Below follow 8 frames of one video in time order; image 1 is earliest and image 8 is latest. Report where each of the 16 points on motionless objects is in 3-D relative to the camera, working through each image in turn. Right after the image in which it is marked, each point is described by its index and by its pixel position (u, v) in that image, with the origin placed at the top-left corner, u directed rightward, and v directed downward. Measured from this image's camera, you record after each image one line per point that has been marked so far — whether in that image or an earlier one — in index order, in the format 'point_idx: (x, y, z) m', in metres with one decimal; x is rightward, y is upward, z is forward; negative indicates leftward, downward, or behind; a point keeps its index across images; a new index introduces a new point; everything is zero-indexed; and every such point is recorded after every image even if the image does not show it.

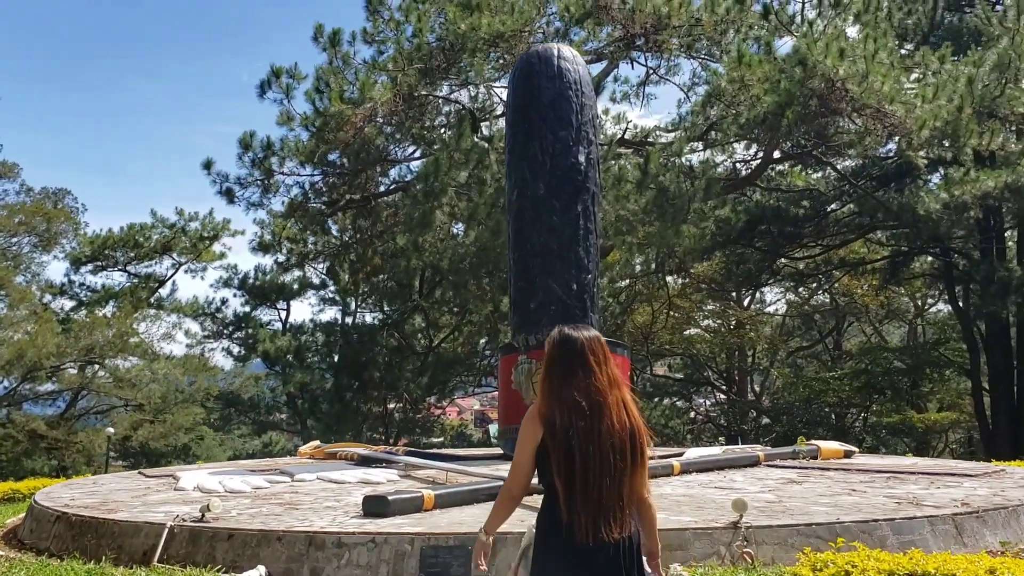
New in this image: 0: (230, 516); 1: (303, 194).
0: (-1.2, -0.9, +4.0) m
1: (-3.0, +1.4, +14.3) m
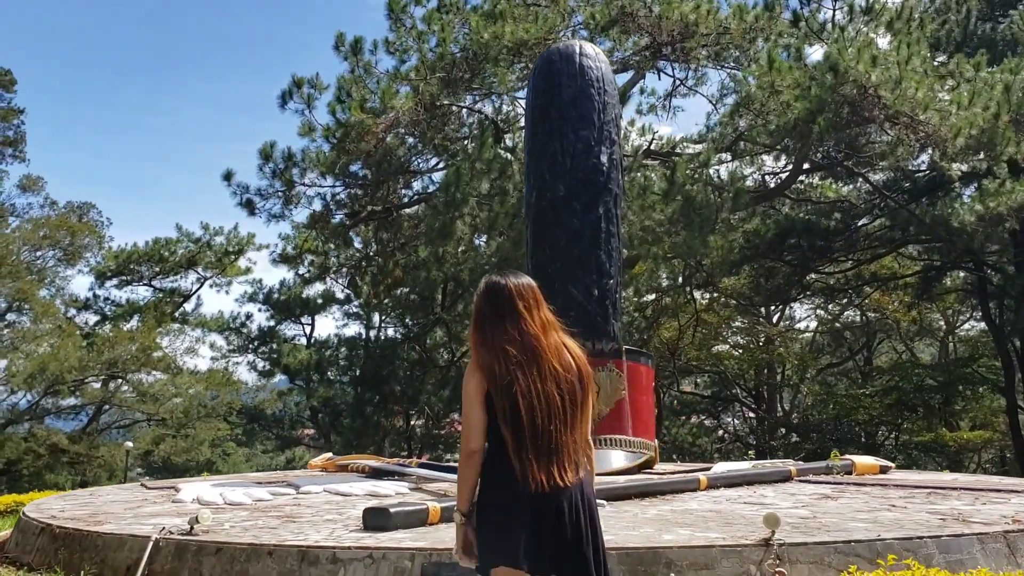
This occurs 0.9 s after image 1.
0: (-1.1, -0.9, +3.8) m
1: (-2.7, +1.2, +14.2) m
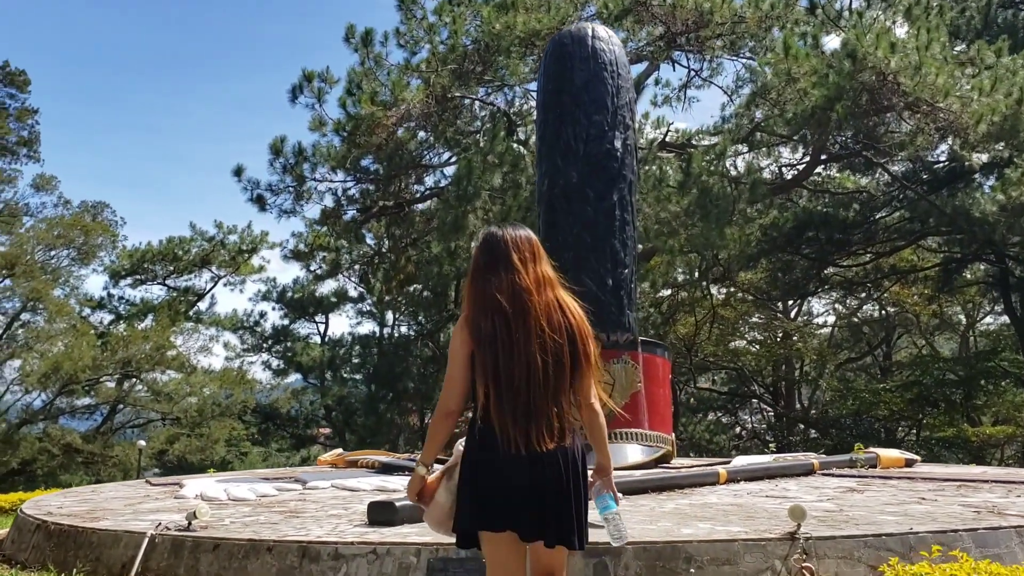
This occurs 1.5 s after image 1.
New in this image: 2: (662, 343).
0: (-1.1, -0.9, +3.6) m
1: (-2.5, +1.2, +14.0) m
2: (+1.0, -0.4, +6.6) m
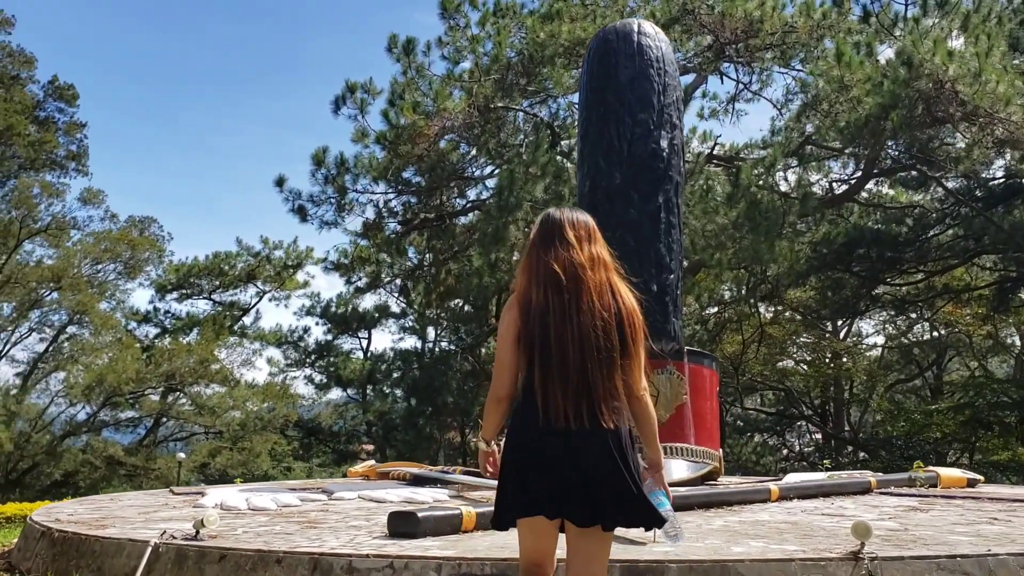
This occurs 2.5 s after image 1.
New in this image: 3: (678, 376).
0: (-1.0, -0.9, +3.4) m
1: (-1.9, +1.1, +13.9) m
2: (+1.3, -0.4, +6.2) m
3: (+1.0, -0.5, +5.9) m
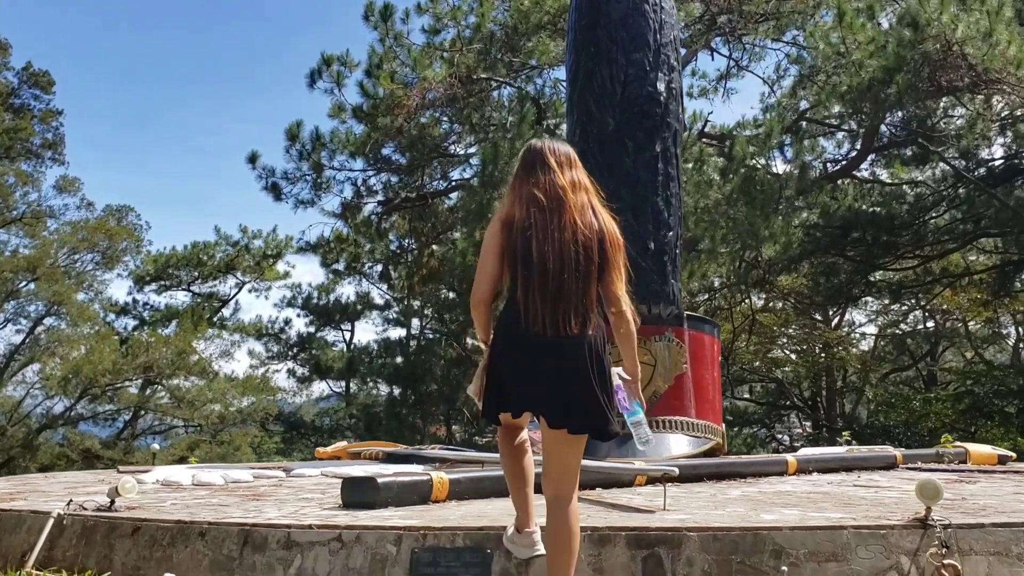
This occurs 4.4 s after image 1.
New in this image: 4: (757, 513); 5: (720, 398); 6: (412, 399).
0: (-1.0, -0.6, +2.8) m
1: (-2.1, +1.3, +13.3) m
2: (+1.2, -0.2, +5.7) m
3: (+0.9, -0.3, +5.4) m
4: (+0.6, -0.6, +2.5) m
5: (+1.2, -0.6, +5.7) m
6: (-1.5, -1.7, +15.1) m
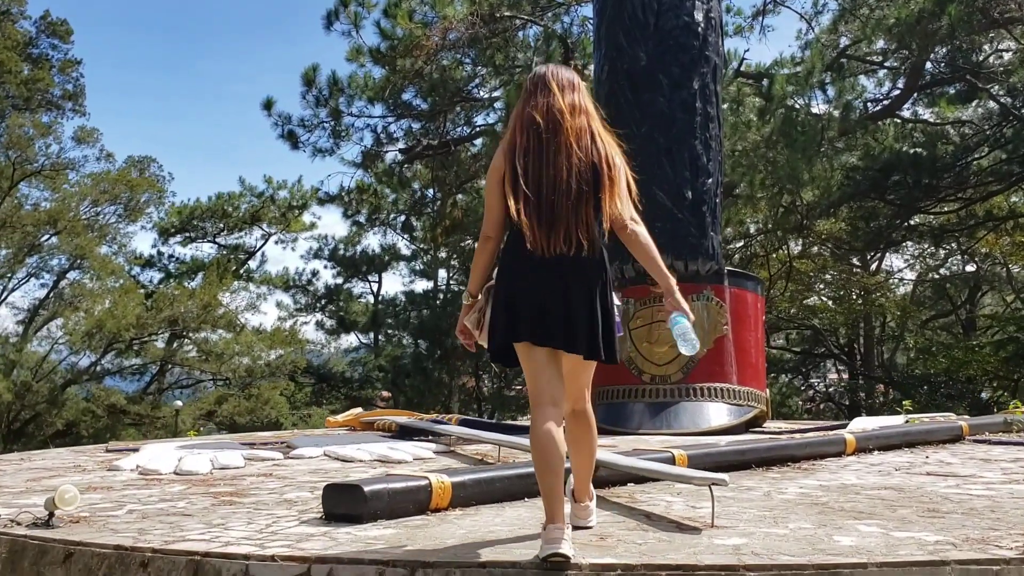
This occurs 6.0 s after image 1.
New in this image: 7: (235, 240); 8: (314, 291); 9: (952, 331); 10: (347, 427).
0: (-1.0, -0.6, +2.4) m
1: (-1.8, +1.9, +12.8) m
2: (+1.3, +0.1, +5.2) m
3: (+1.0, -0.1, +4.9) m
4: (+0.6, -0.5, +2.0) m
5: (+1.3, -0.4, +5.2) m
6: (-1.1, -1.0, +14.7) m
7: (-5.5, +1.0, +19.2) m
8: (-4.1, 0.0, +20.1) m
9: (+9.2, -0.8, +20.1) m
10: (-1.0, -0.8, +5.6) m
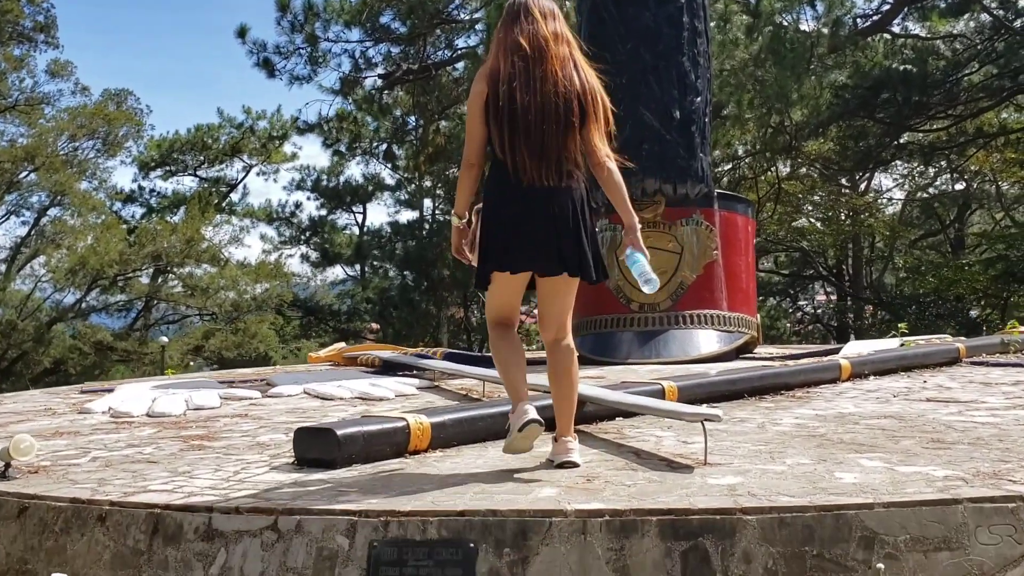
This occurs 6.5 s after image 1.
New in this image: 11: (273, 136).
0: (-1.0, -0.4, +2.3) m
1: (-2.0, +2.8, +12.4) m
2: (+1.2, +0.5, +5.0) m
3: (+0.9, +0.3, +4.7) m
4: (+0.6, -0.4, +1.9) m
5: (+1.3, 0.0, +5.0) m
6: (-1.3, +0.1, +14.6) m
7: (-5.8, +2.3, +18.9) m
8: (-4.4, +1.4, +19.9) m
9: (+8.9, +0.8, +20.1) m
10: (-1.0, -0.4, +5.5) m
11: (-5.1, +3.2, +20.7) m
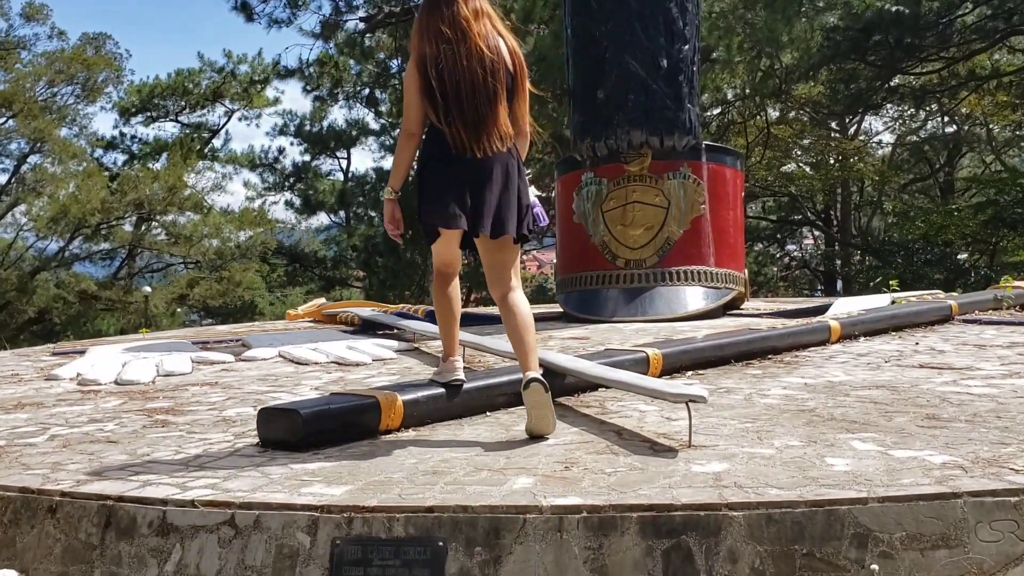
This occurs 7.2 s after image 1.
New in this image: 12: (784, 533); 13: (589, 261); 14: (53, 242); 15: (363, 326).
0: (-1.1, -0.3, +2.2) m
1: (-2.2, +3.5, +12.1) m
2: (+1.1, +0.7, +4.9) m
3: (+0.9, +0.5, +4.6) m
4: (+0.6, -0.3, +1.8) m
5: (+1.2, +0.2, +4.9) m
6: (-1.5, +0.8, +14.4) m
7: (-6.1, +3.2, +18.5) m
8: (-4.7, +2.4, +19.6) m
9: (+8.6, +1.9, +20.0) m
10: (-1.1, -0.2, +5.4) m
11: (-5.4, +4.3, +20.3) m
12: (+0.4, -0.4, +1.5) m
13: (+0.4, +0.1, +4.7) m
14: (-8.3, +0.8, +17.6) m
15: (-0.7, -0.2, +4.5) m
